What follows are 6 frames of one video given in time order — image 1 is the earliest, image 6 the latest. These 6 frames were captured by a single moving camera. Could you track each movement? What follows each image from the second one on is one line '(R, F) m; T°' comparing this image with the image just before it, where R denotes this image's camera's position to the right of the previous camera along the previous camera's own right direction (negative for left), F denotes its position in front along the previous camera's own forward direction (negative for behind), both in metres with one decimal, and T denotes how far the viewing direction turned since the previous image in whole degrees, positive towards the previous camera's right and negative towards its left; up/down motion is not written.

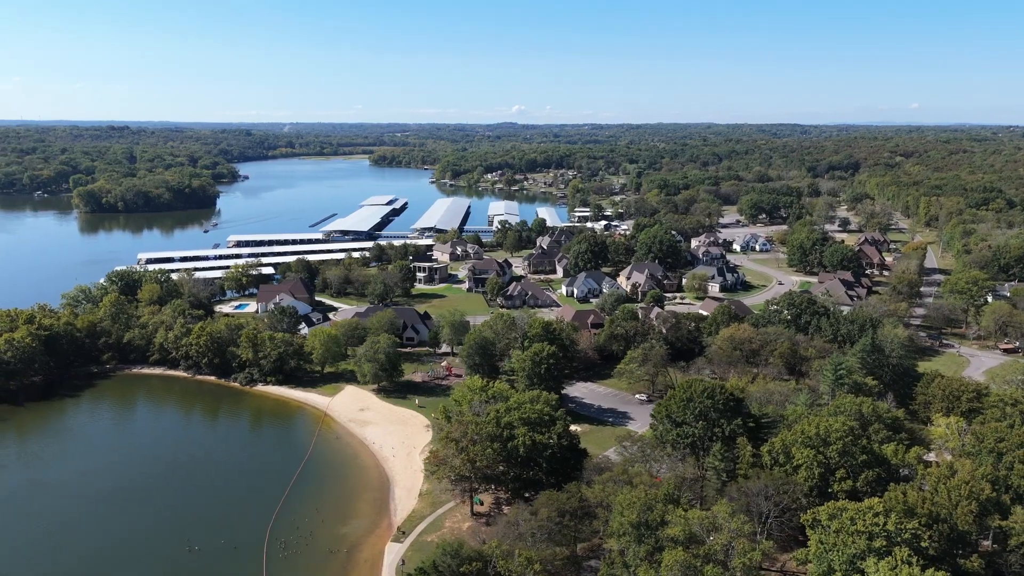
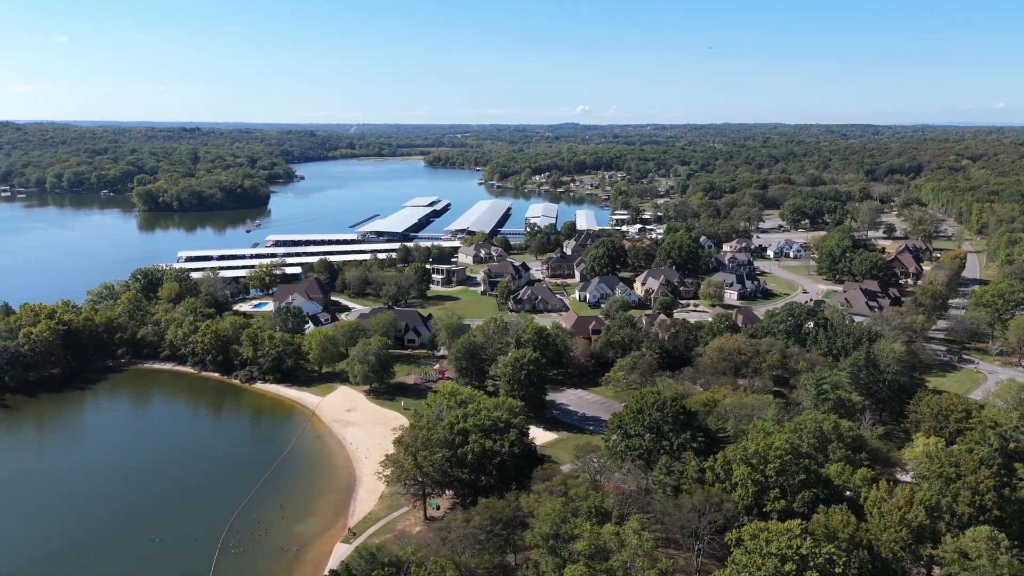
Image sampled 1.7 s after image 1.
(+2.6, 0.0) m; -5°
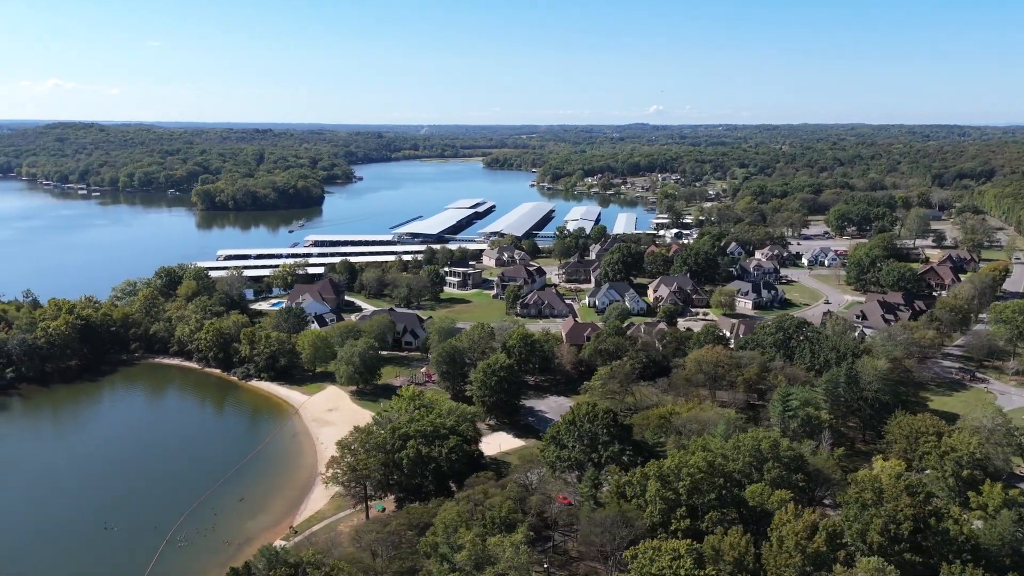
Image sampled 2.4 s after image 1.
(+3.2, 0.0) m; -5°
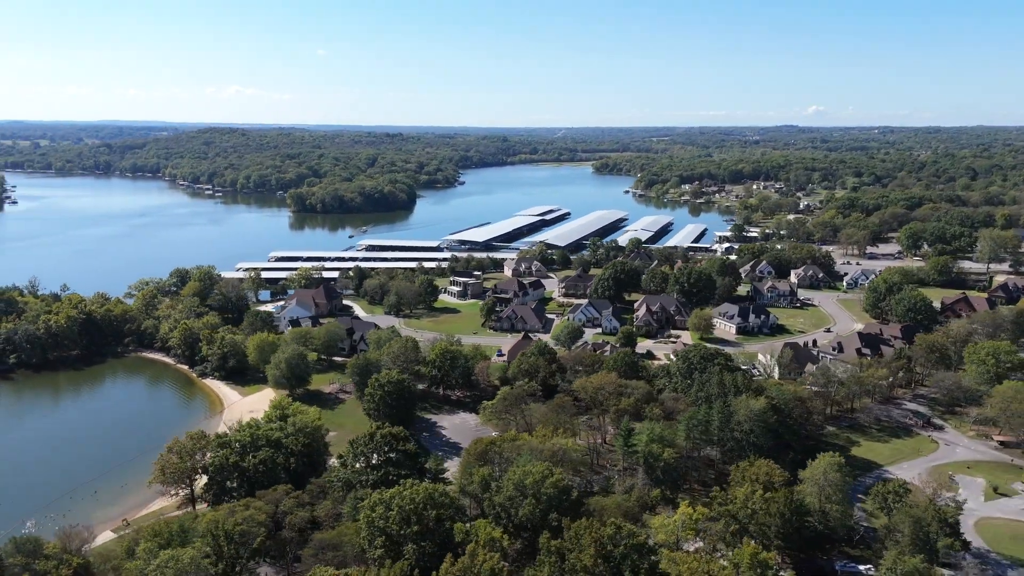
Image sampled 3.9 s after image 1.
(+8.4, +0.4) m; -10°
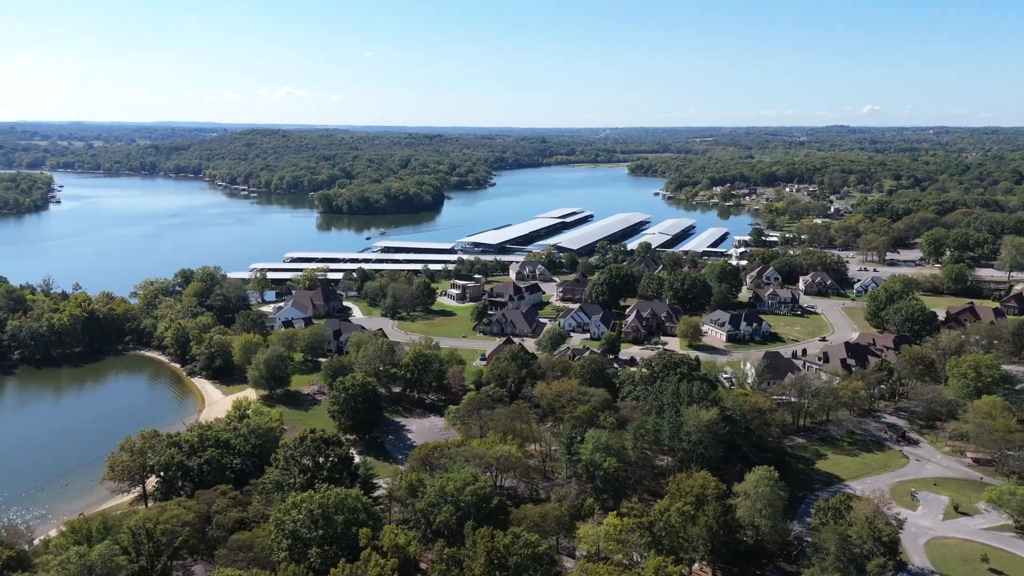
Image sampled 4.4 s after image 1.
(+2.8, -0.1) m; -3°
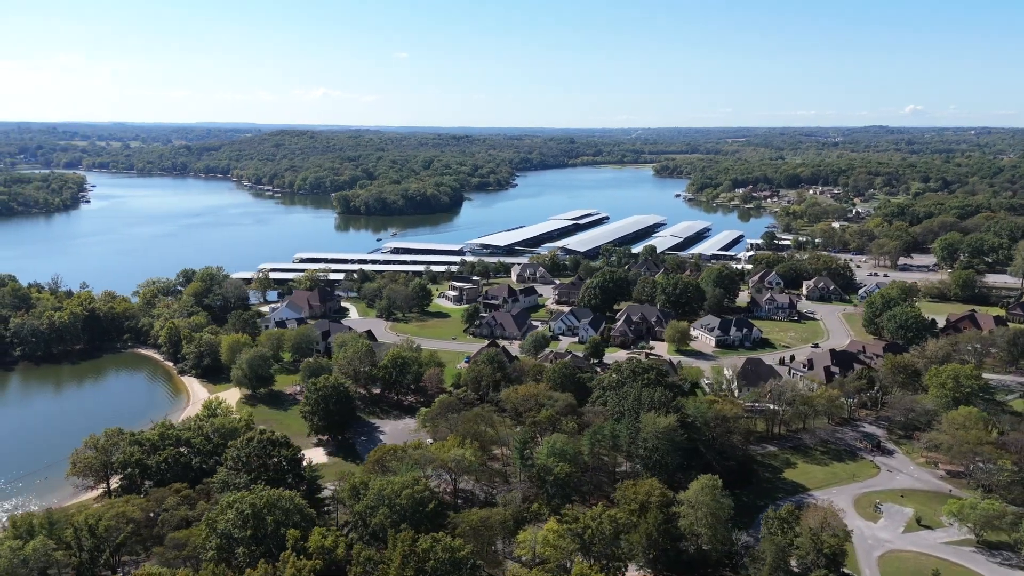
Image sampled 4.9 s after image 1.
(+2.2, -0.1) m; -2°
